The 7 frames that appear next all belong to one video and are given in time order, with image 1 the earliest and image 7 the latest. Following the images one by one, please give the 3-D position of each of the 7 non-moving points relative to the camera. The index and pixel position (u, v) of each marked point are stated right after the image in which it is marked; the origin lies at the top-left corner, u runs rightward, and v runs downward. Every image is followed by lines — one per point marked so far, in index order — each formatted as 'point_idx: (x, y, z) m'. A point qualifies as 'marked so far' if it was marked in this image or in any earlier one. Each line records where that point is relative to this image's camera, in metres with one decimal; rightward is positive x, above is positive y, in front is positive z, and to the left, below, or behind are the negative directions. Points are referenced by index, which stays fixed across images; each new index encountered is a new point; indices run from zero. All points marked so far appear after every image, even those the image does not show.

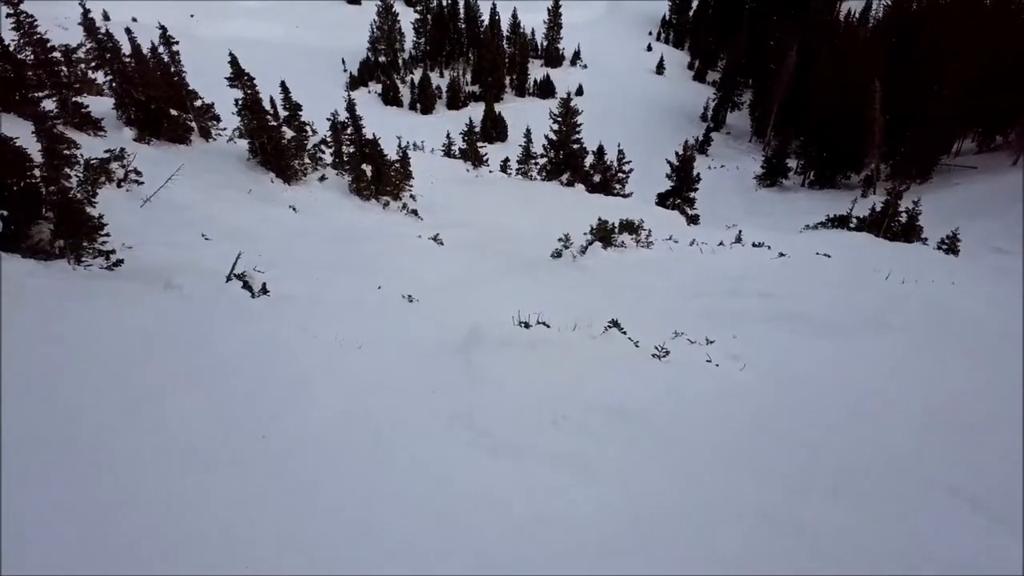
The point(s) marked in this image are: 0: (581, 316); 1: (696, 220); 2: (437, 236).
0: (+0.8, -0.2, +9.4) m
1: (+4.6, +1.7, +19.6) m
2: (-1.1, +0.7, +11.4) m
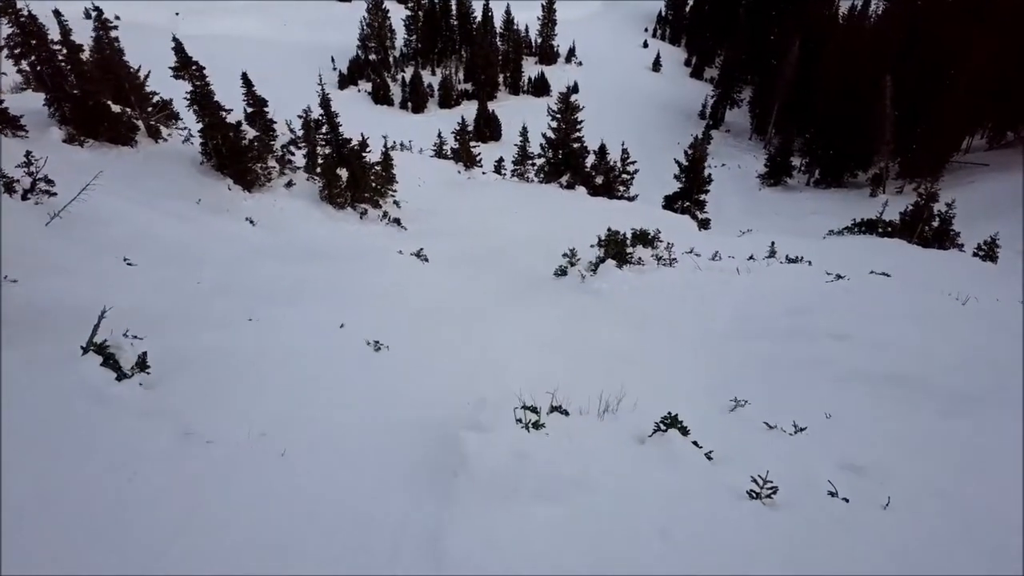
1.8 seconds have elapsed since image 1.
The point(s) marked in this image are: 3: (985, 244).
0: (+0.7, -0.5, +7.9) m
1: (+4.5, +1.5, +18.2) m
2: (-1.2, +0.4, +9.9) m
3: (+9.1, +0.8, +15.2) m
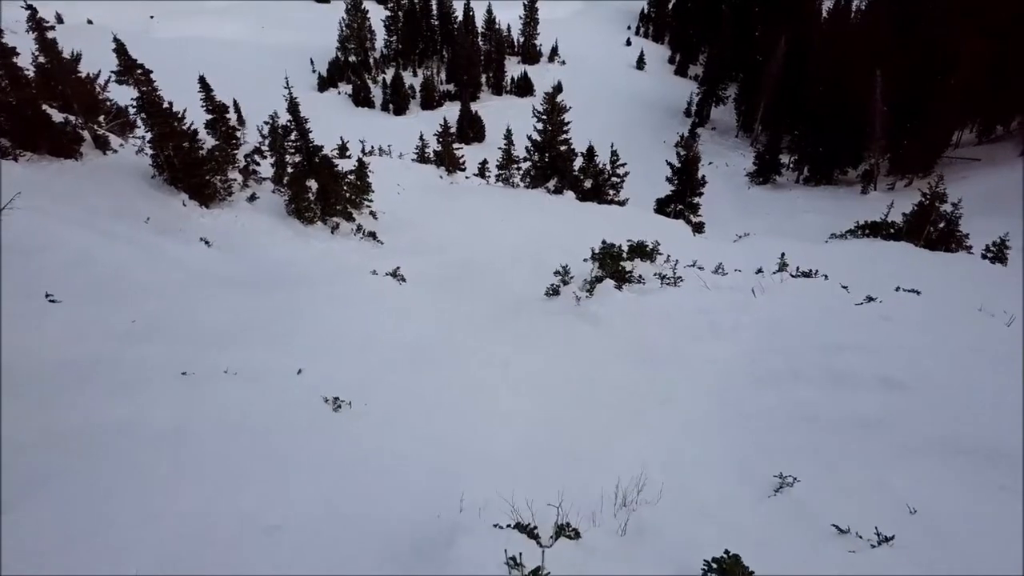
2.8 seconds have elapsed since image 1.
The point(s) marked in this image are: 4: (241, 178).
0: (+0.6, -0.7, +7.1) m
1: (+4.2, +1.3, +17.4) m
2: (-1.3, +0.2, +9.0) m
3: (+8.8, +0.8, +14.5) m
4: (-3.5, +1.4, +10.2) m
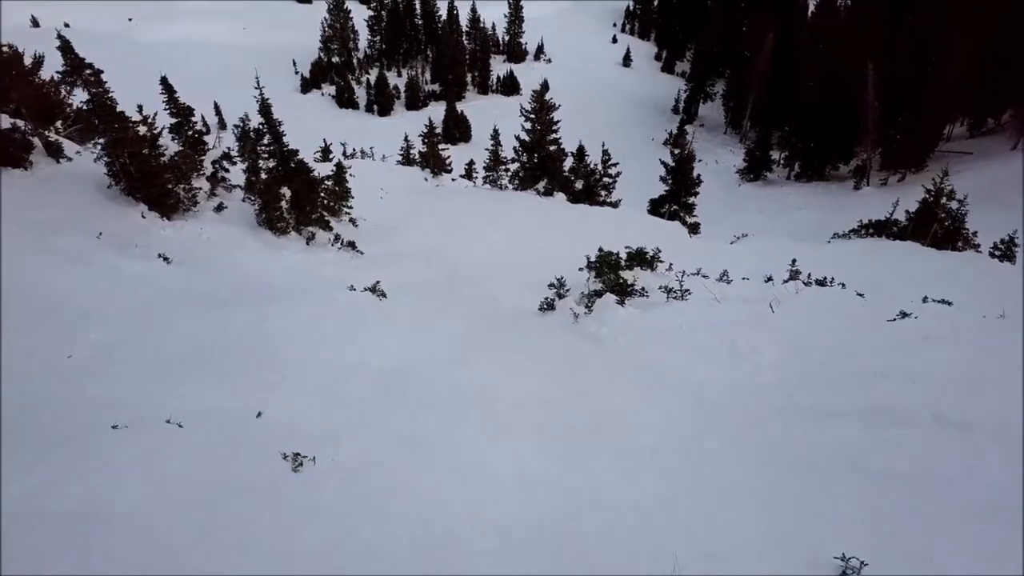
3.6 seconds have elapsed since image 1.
0: (+0.6, -0.8, +6.4) m
1: (+3.9, +1.3, +16.8) m
2: (-1.4, 0.0, +8.4) m
3: (+8.6, +0.8, +14.0) m
4: (-3.6, +1.2, +9.5) m
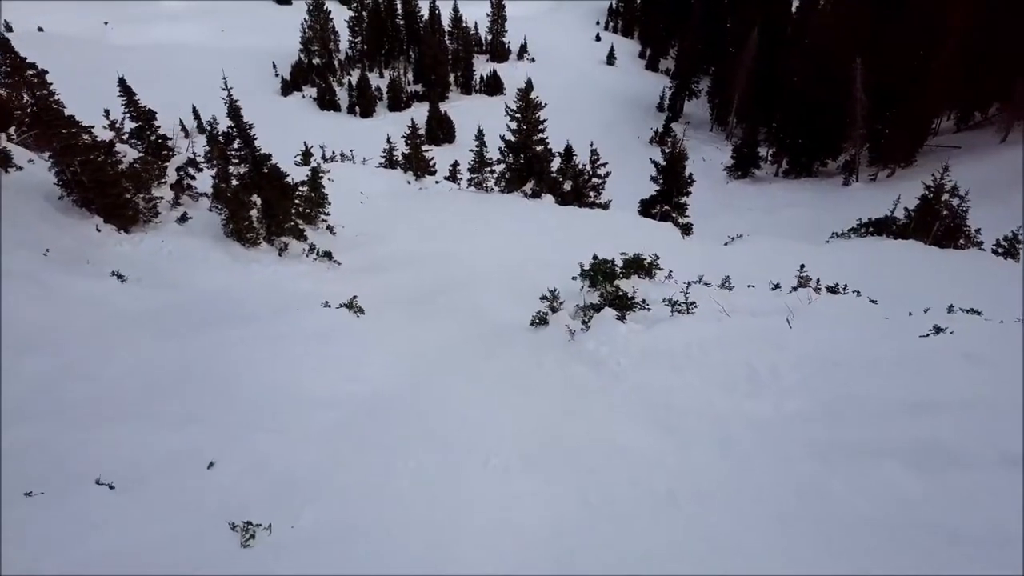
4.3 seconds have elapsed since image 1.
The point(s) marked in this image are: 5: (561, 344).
0: (+0.5, -0.9, +5.9) m
1: (+3.7, +1.2, +16.3) m
2: (-1.6, -0.1, +7.8) m
3: (+8.4, +0.8, +13.5) m
4: (-3.8, +1.0, +8.9) m
5: (+0.4, -0.5, +7.0) m
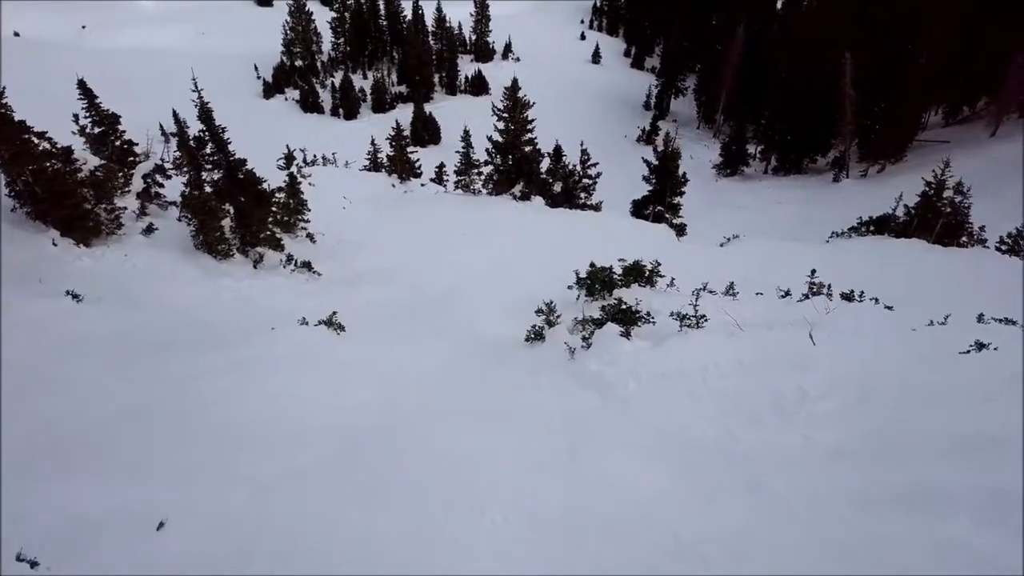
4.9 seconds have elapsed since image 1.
0: (+0.5, -1.0, +5.4) m
1: (+3.4, +1.2, +15.9) m
2: (-1.6, -0.2, +7.2) m
3: (+8.2, +0.8, +13.2) m
4: (-3.9, +0.9, +8.3) m
5: (+0.4, -0.6, +6.5) m
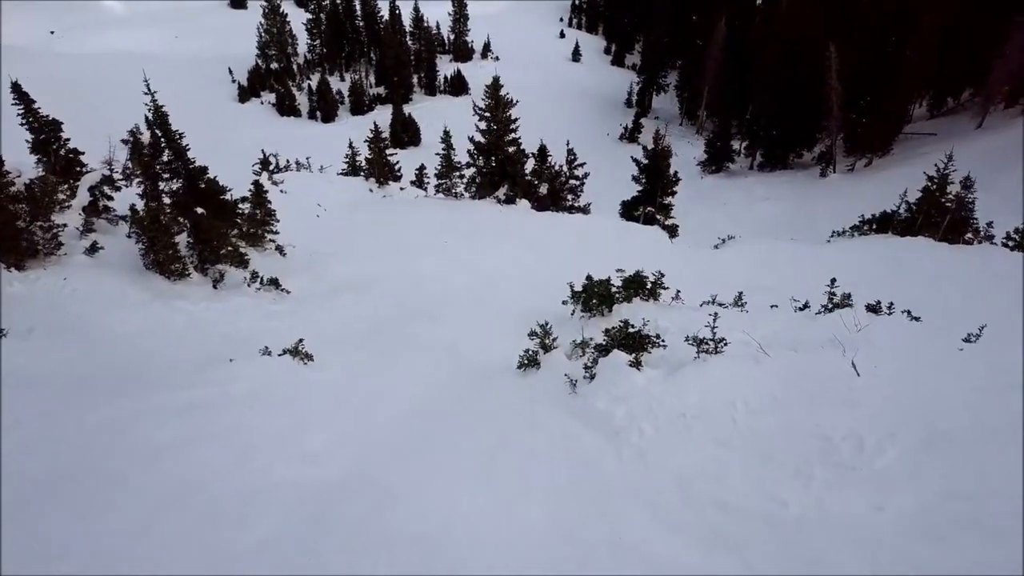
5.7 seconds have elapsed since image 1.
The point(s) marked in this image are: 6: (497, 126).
0: (+0.4, -1.1, +4.7) m
1: (+3.1, +1.1, +15.2) m
2: (-1.7, -0.4, +6.5) m
3: (+8.0, +0.9, +12.6) m
4: (-4.0, +0.7, +7.5) m
5: (+0.3, -0.7, +5.8) m
6: (-0.3, +3.4, +16.7) m
